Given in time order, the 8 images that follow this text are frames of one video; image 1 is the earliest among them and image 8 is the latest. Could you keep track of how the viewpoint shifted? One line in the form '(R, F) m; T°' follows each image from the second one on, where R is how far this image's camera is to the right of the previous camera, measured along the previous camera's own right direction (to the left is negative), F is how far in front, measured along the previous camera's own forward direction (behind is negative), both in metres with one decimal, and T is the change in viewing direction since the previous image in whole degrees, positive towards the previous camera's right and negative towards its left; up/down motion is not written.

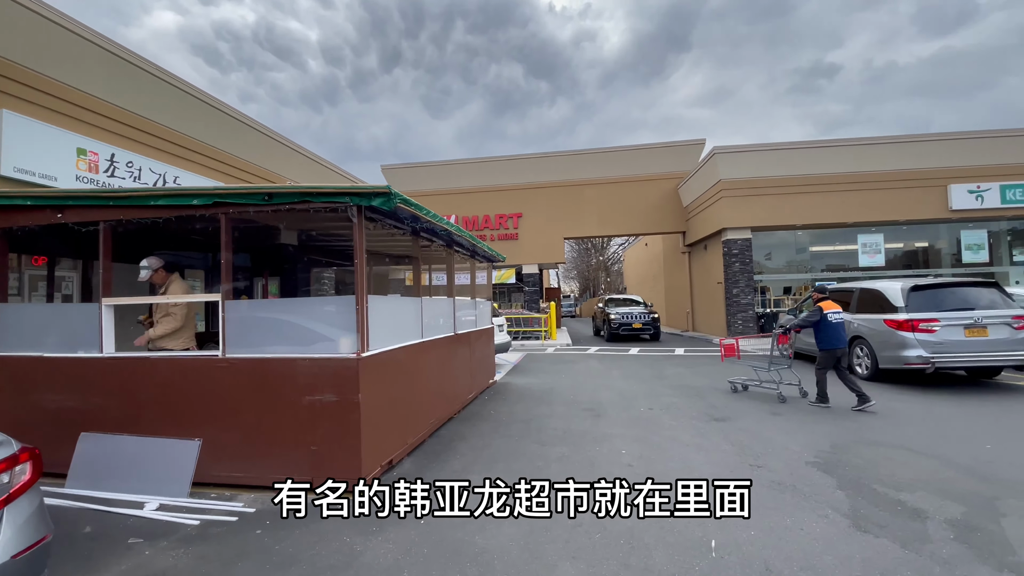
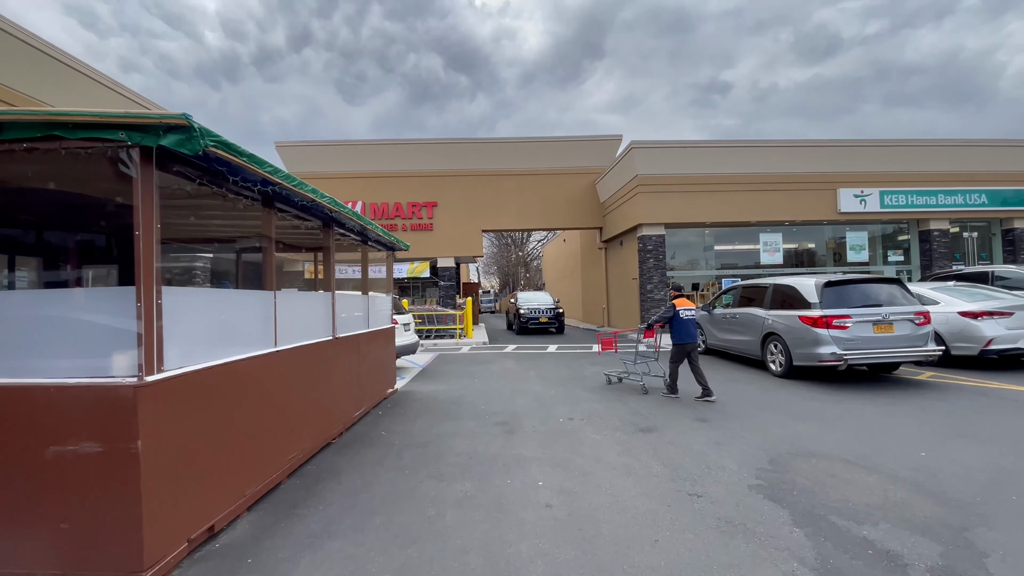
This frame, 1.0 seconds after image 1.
(+0.3, +1.1) m; +10°
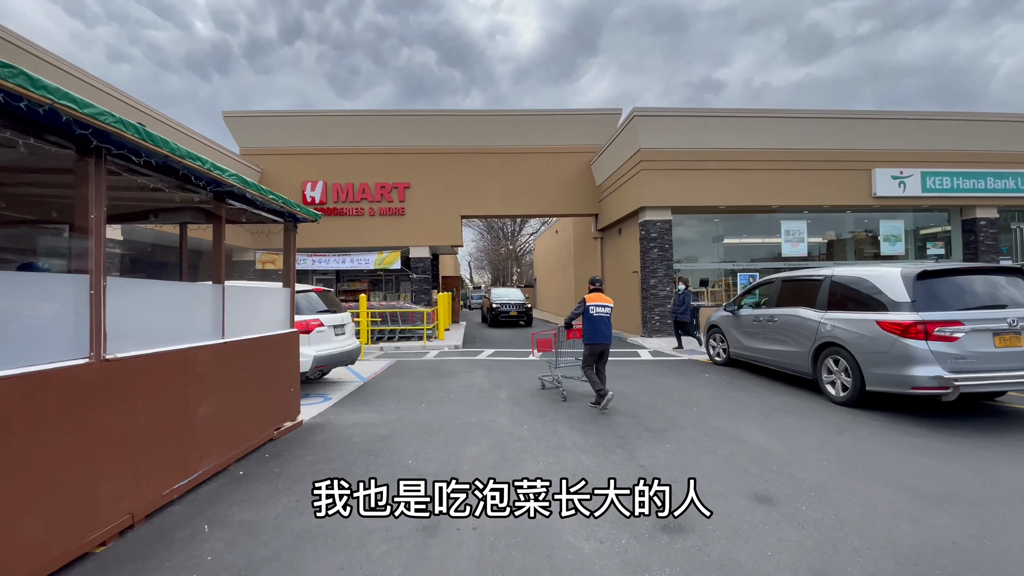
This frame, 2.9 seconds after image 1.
(+0.5, +2.4) m; +1°
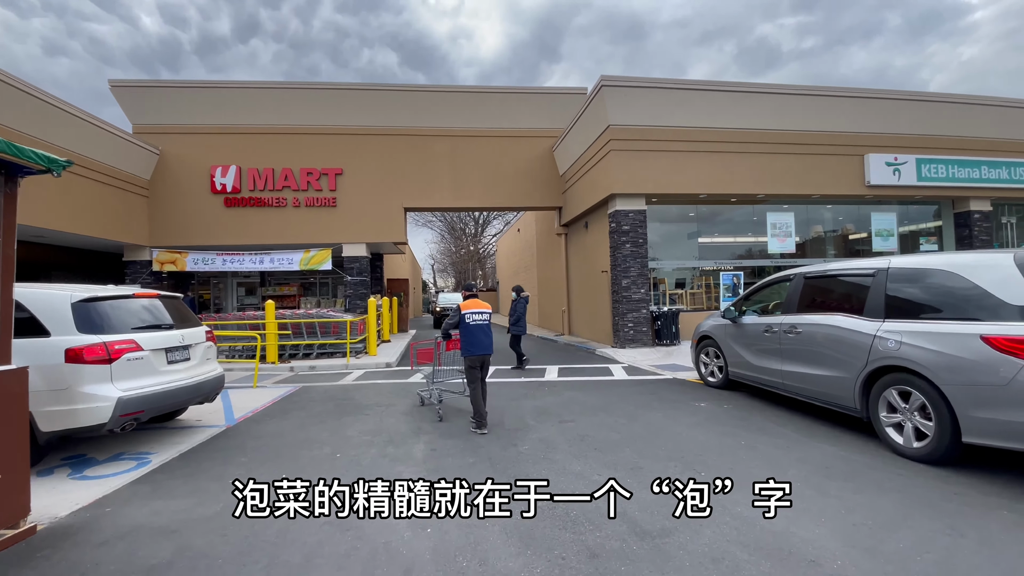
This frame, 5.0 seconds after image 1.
(+0.5, +2.2) m; +4°
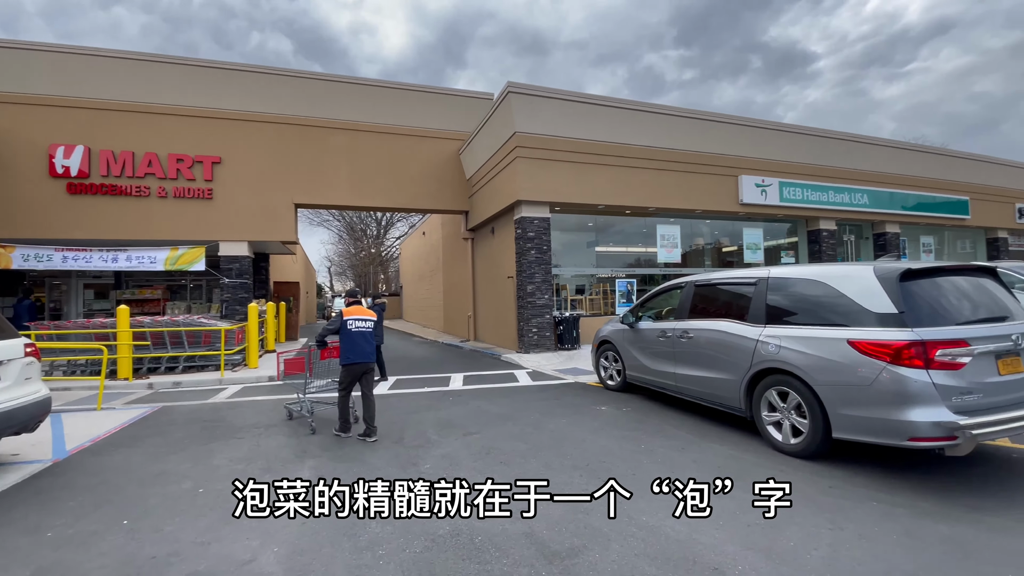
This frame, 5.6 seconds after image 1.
(0.0, +0.3) m; +12°
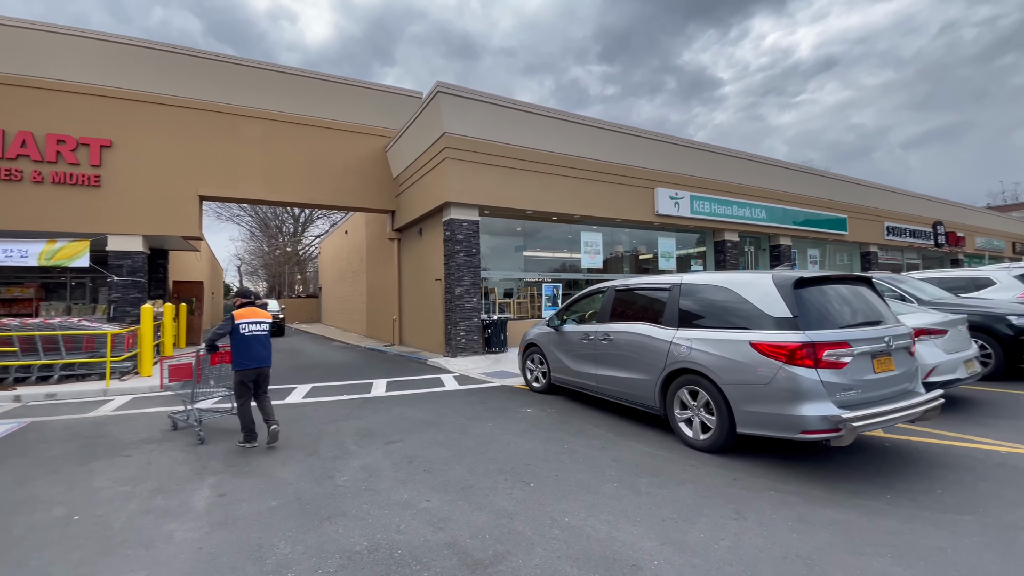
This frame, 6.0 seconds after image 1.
(0.0, 0.0) m; +9°
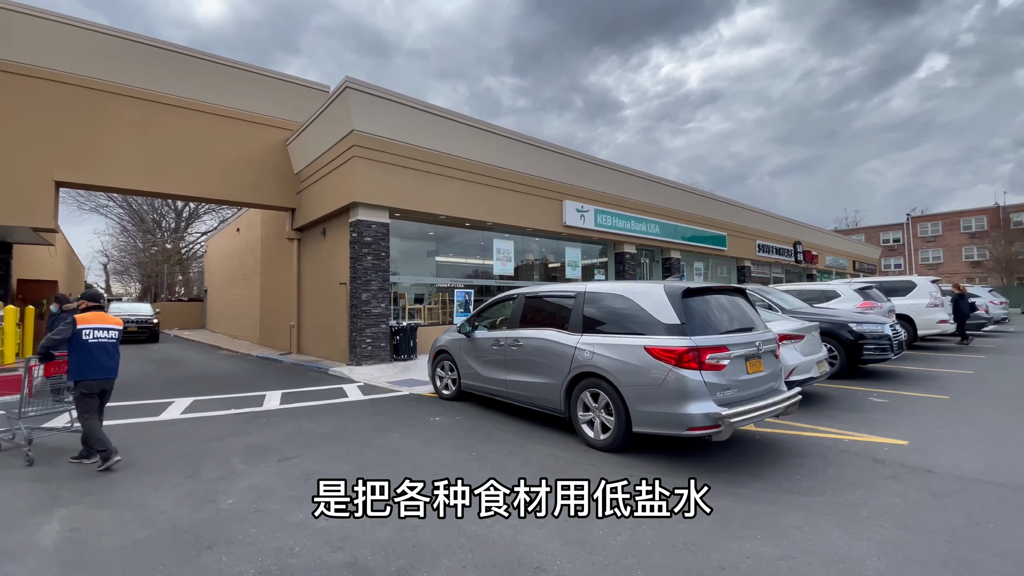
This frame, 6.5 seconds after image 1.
(0.0, 0.0) m; +11°
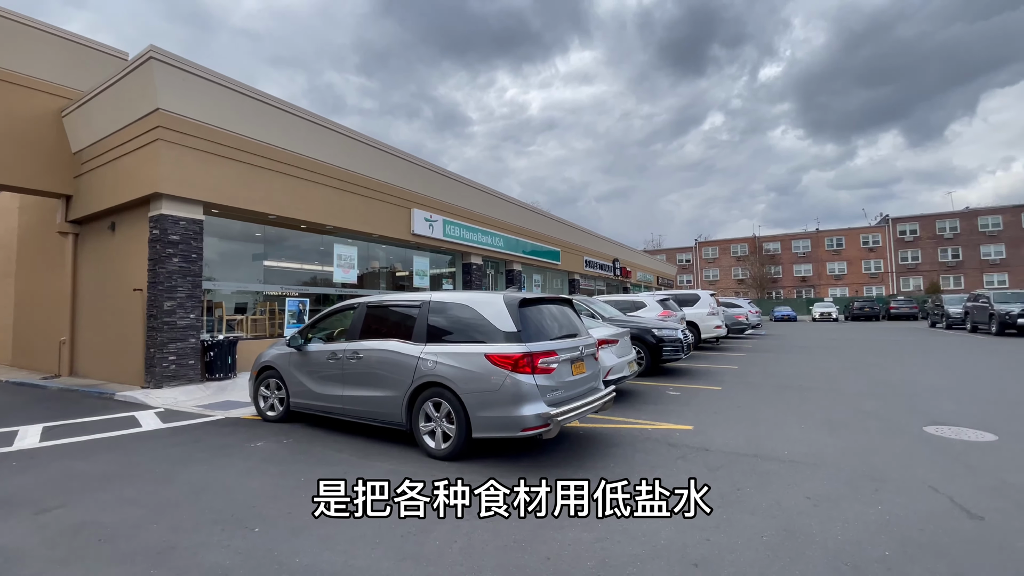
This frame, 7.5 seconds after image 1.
(0.0, 0.0) m; +18°
